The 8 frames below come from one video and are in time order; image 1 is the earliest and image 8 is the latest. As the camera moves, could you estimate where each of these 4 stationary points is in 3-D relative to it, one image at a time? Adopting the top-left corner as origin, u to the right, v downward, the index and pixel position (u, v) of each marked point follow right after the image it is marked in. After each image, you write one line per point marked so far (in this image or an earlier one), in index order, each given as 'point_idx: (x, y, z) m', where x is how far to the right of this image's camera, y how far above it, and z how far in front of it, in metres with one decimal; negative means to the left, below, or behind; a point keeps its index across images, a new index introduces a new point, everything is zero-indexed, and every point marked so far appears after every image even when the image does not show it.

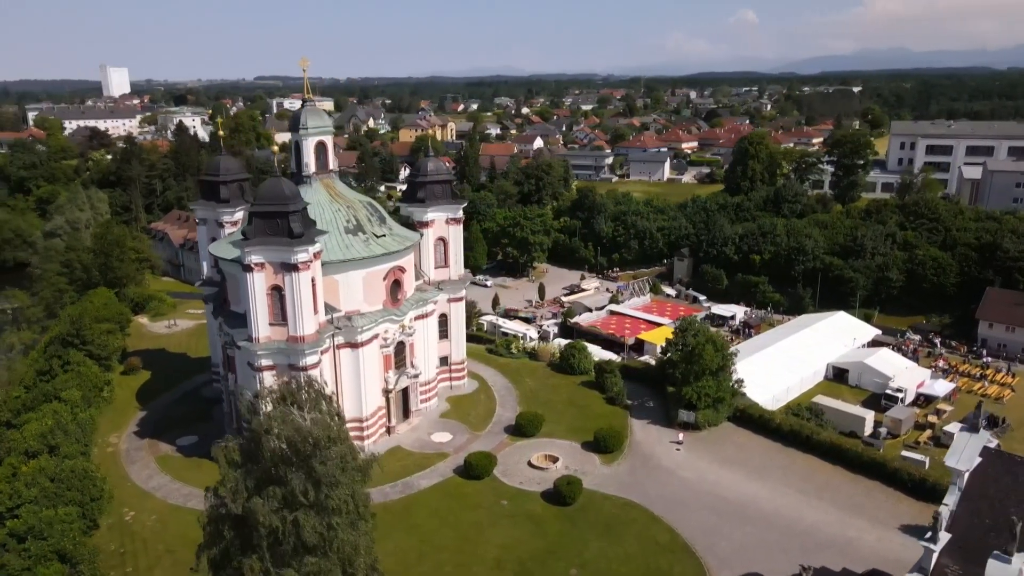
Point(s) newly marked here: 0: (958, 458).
0: (+10.4, -4.0, +16.9) m
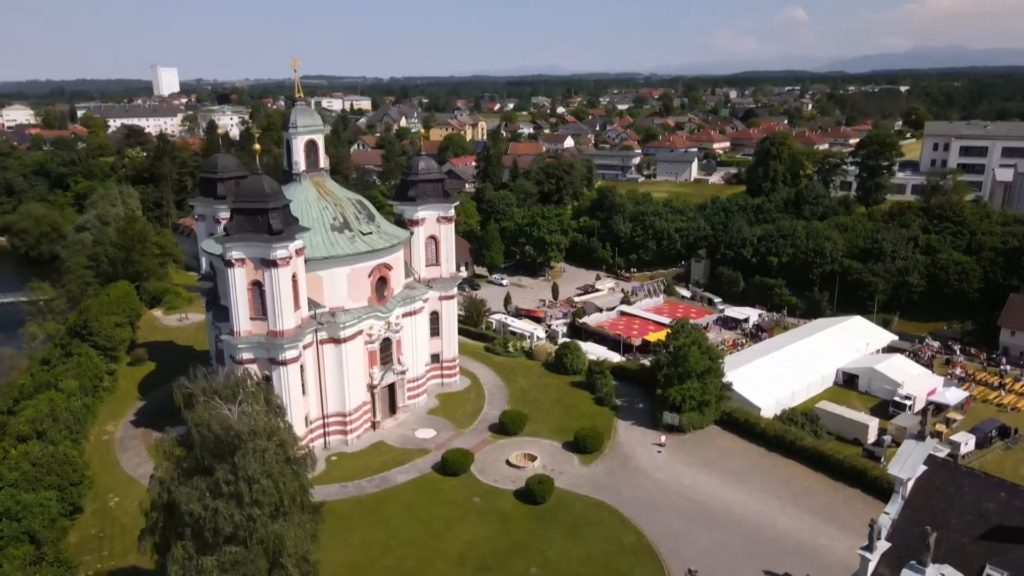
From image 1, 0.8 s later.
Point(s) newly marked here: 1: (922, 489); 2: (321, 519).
0: (+9.0, -4.2, +16.5) m
1: (+9.3, -4.6, +16.2) m
2: (-5.2, -6.3, +18.2) m
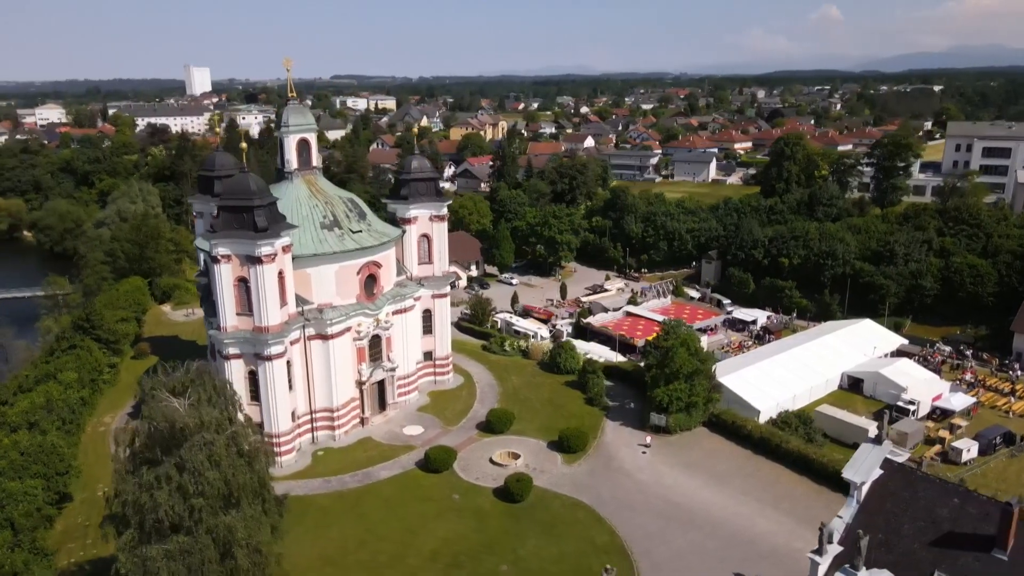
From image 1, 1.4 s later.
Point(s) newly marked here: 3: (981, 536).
0: (+7.9, -4.2, +16.3) m
1: (+8.2, -4.6, +16.0) m
2: (-6.2, -6.2, +18.5) m
3: (+9.5, -5.0, +14.4) m
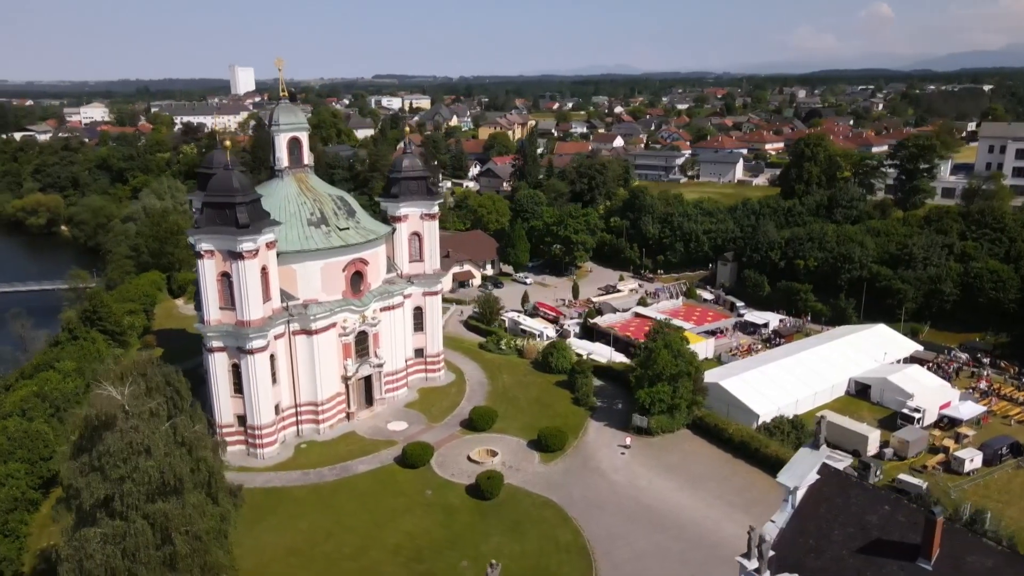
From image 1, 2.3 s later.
0: (+6.3, -4.2, +16.1) m
1: (+6.7, -4.7, +15.8) m
2: (-7.7, -6.0, +18.9) m
3: (+7.8, -5.1, +14.1) m
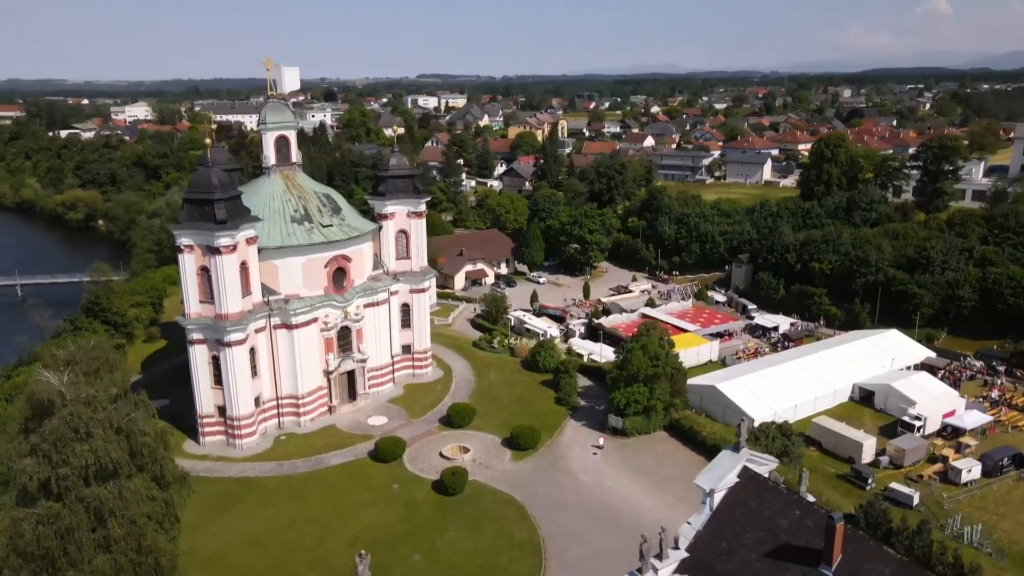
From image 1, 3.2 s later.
0: (+4.5, -4.3, +16.0) m
1: (+4.8, -4.7, +15.6) m
2: (-9.4, -5.9, +19.6) m
3: (+5.8, -5.1, +13.9) m
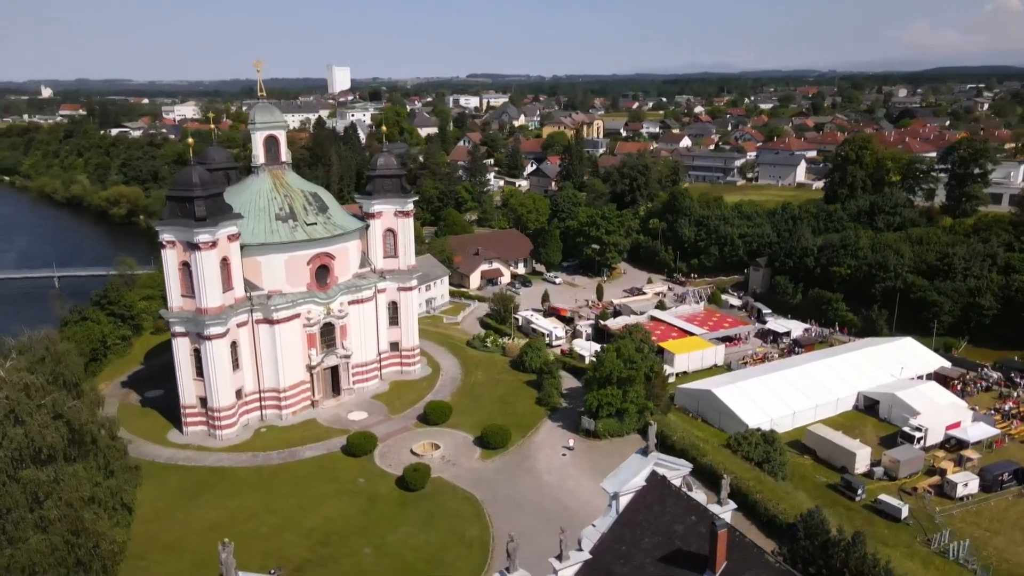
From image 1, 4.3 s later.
0: (+2.4, -4.3, +16.0) m
1: (+2.7, -4.8, +15.6) m
2: (-11.2, -5.7, +20.4) m
3: (+3.6, -5.2, +13.8) m
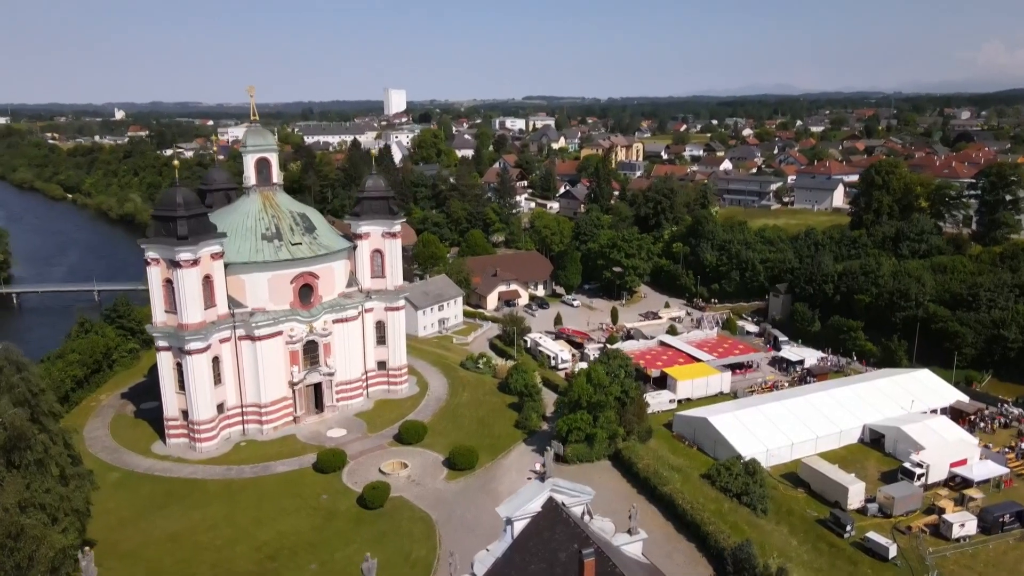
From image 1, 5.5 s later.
0: (+0.1, -4.9, +16.0) m
1: (+0.4, -5.3, +15.6) m
2: (-13.2, -6.1, +21.2) m
3: (+1.2, -5.7, +13.7) m
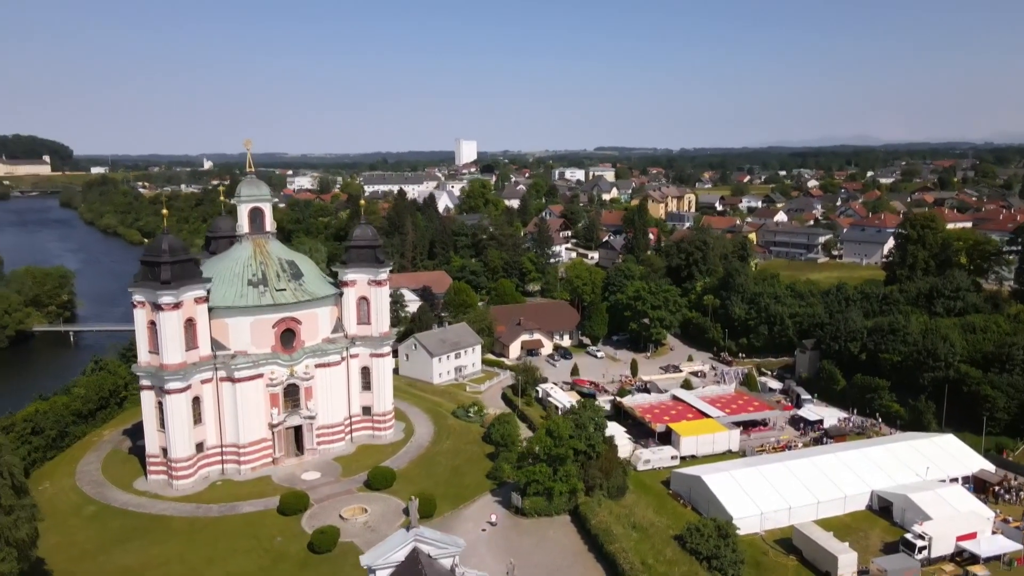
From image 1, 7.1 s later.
0: (-2.9, -6.0, +16.0) m
1: (-2.7, -6.4, +15.6) m
2: (-15.7, -7.4, +22.4) m
3: (-2.1, -6.7, +13.6) m
